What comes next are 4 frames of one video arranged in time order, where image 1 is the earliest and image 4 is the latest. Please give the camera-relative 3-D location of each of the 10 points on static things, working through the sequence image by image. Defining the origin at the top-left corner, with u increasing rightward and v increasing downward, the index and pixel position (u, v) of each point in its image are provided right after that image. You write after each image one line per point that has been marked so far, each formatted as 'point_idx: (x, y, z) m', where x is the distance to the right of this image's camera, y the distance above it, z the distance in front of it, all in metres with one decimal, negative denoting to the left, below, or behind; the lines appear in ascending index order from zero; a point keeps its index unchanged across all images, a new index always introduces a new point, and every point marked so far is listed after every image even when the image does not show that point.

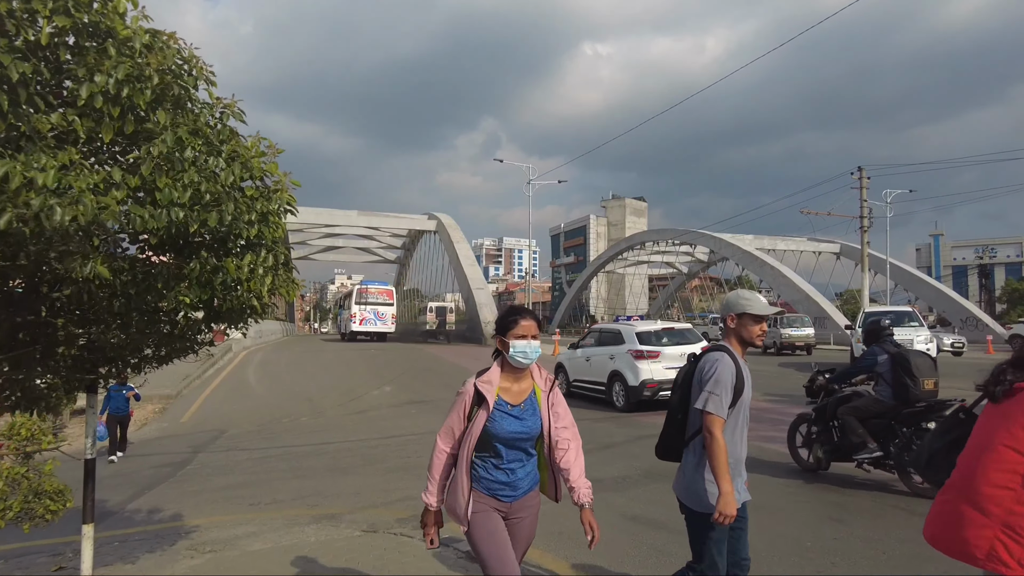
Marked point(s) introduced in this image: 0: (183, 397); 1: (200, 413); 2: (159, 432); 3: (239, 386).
0: (-7.3, -2.4, +14.9) m
1: (-6.2, -2.5, +13.4) m
2: (-6.3, -2.6, +12.0) m
3: (-6.6, -2.4, +16.1) m
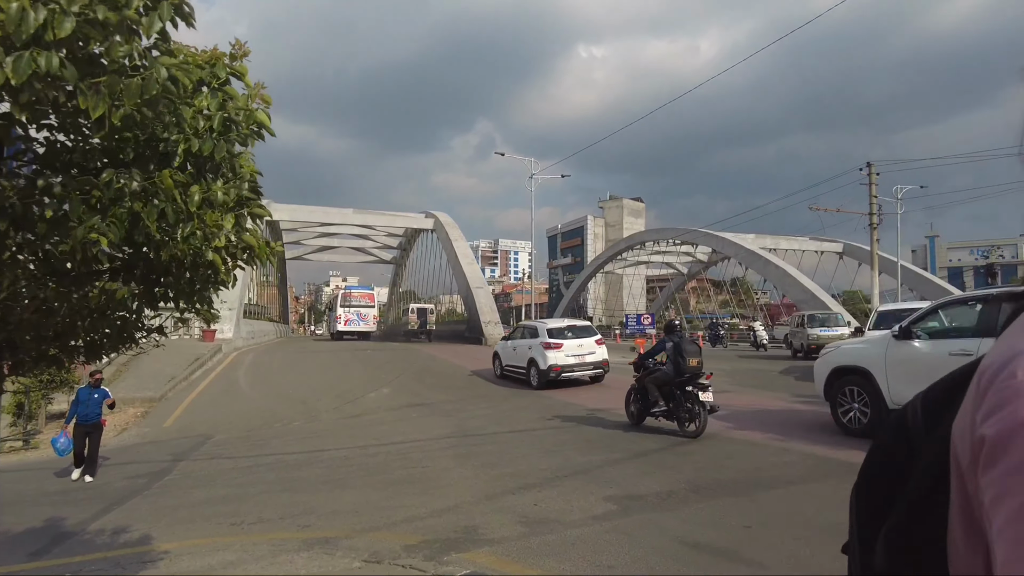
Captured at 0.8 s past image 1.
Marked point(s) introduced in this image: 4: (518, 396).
0: (-7.2, -2.3, +14.0) m
1: (-6.0, -2.4, +12.4) m
2: (-6.1, -2.5, +11.0) m
3: (-6.4, -2.3, +15.2) m
4: (+0.1, -2.1, +12.8) m
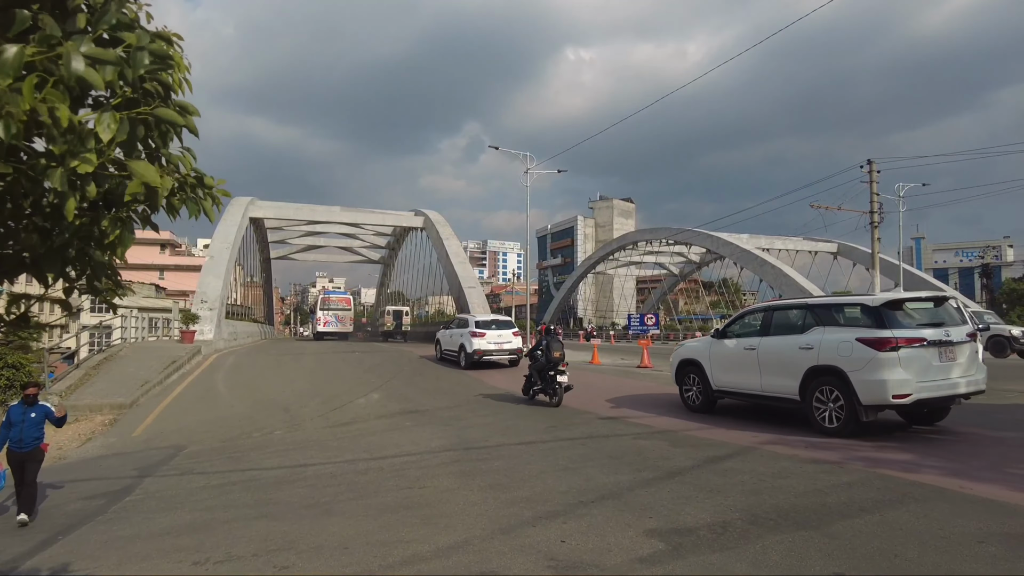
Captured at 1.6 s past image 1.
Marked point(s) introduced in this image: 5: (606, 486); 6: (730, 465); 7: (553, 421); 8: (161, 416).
0: (-7.2, -2.3, +12.9) m
1: (-6.0, -2.3, +11.4) m
2: (-6.1, -2.4, +10.0) m
3: (-6.5, -2.2, +14.1) m
4: (+0.1, -2.0, +11.9) m
5: (+0.8, -1.7, +5.6) m
6: (+2.0, -1.6, +6.1) m
7: (+0.6, -1.9, +9.4) m
8: (-6.4, -2.3, +12.1) m
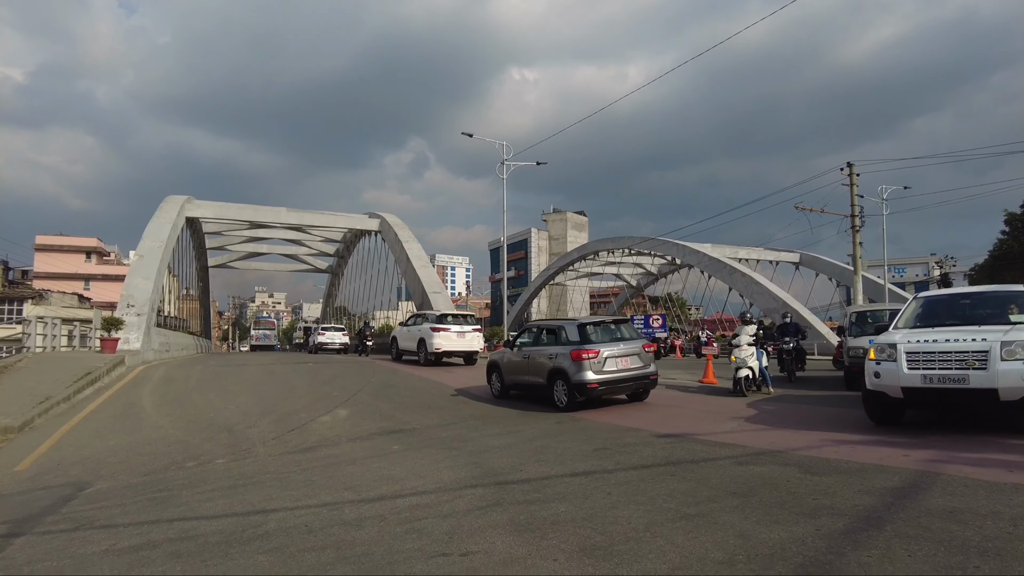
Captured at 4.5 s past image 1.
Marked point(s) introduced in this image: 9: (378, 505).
0: (-7.1, -2.1, +10.0) m
1: (-5.8, -2.1, +8.6) m
2: (-5.8, -2.2, +7.2) m
3: (-6.5, -2.1, +11.3) m
4: (+0.2, -1.8, +9.6) m
5: (+1.4, -1.3, +3.4) m
6: (+2.6, -1.3, +4.0) m
7: (+0.9, -1.6, +7.1) m
8: (-6.2, -2.1, +9.2) m
9: (-1.1, -1.7, +5.3) m
